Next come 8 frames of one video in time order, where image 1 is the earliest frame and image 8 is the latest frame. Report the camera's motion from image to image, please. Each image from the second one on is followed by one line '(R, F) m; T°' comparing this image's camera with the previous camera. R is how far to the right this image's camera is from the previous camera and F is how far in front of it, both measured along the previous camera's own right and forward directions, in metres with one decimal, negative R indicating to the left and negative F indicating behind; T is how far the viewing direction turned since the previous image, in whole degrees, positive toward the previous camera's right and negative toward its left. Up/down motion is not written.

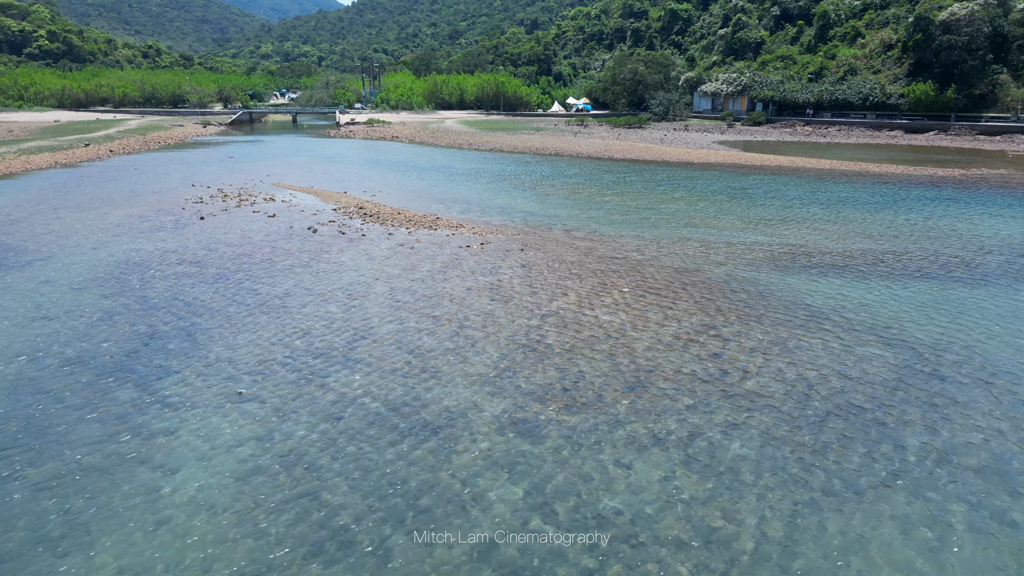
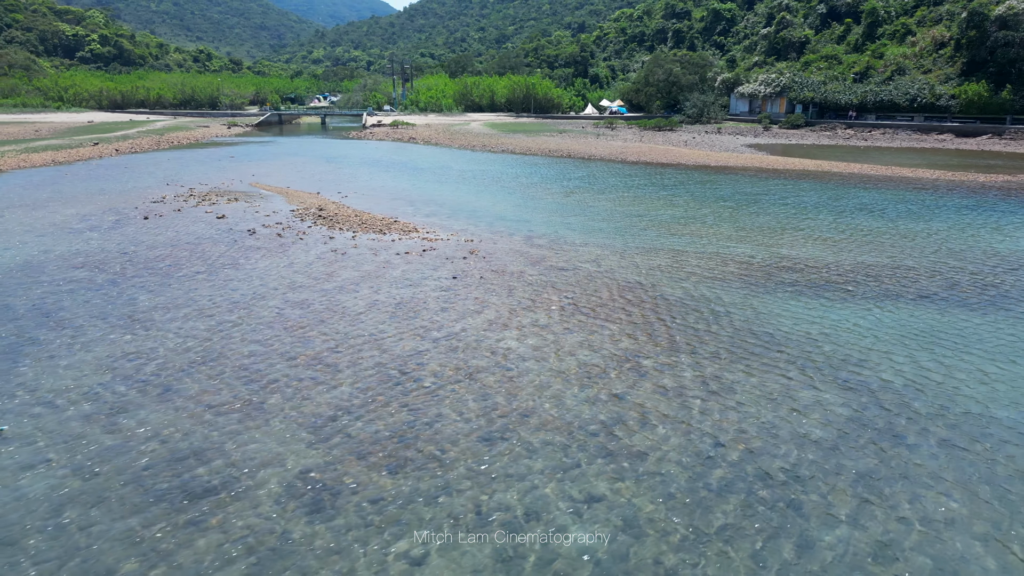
(+2.0, +2.0) m; -4°
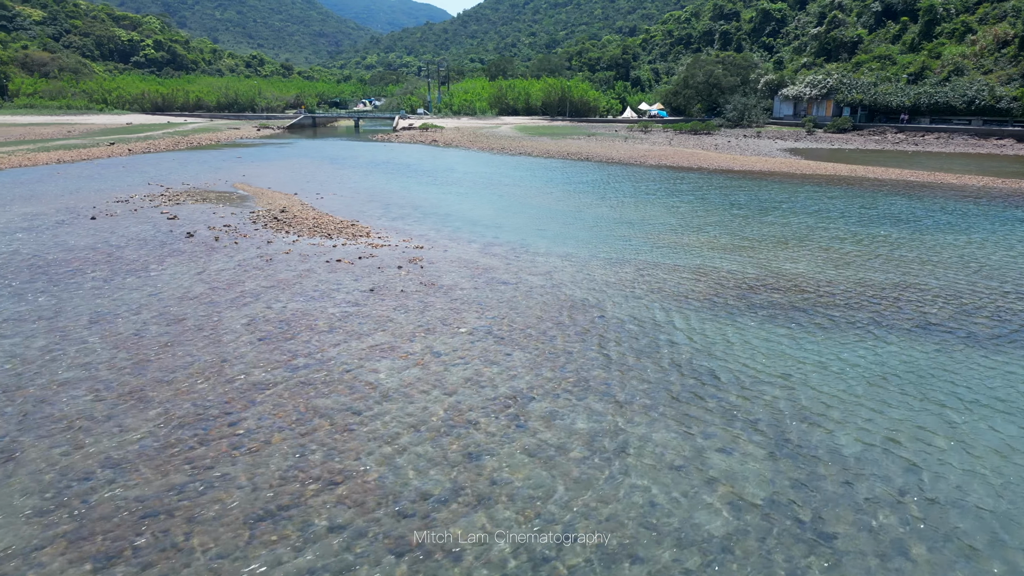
(+1.8, +1.9) m; -4°
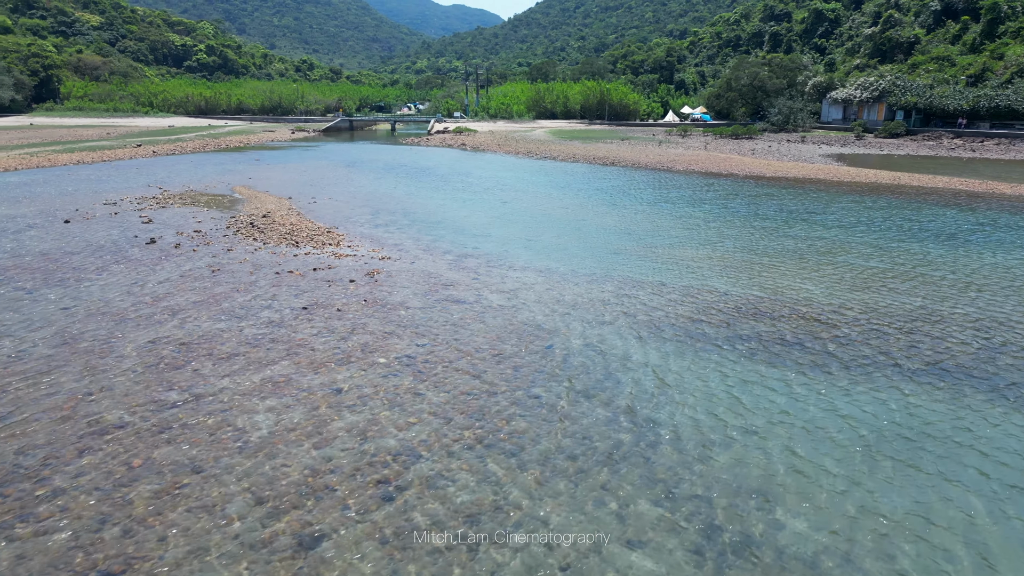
(+1.2, +1.4) m; -4°
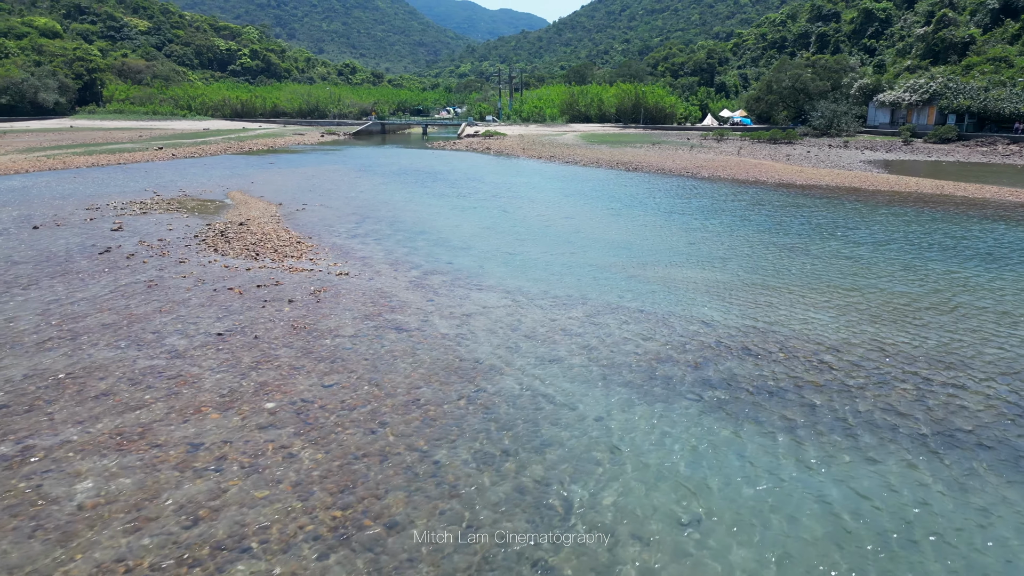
(+1.1, +1.4) m; -3°
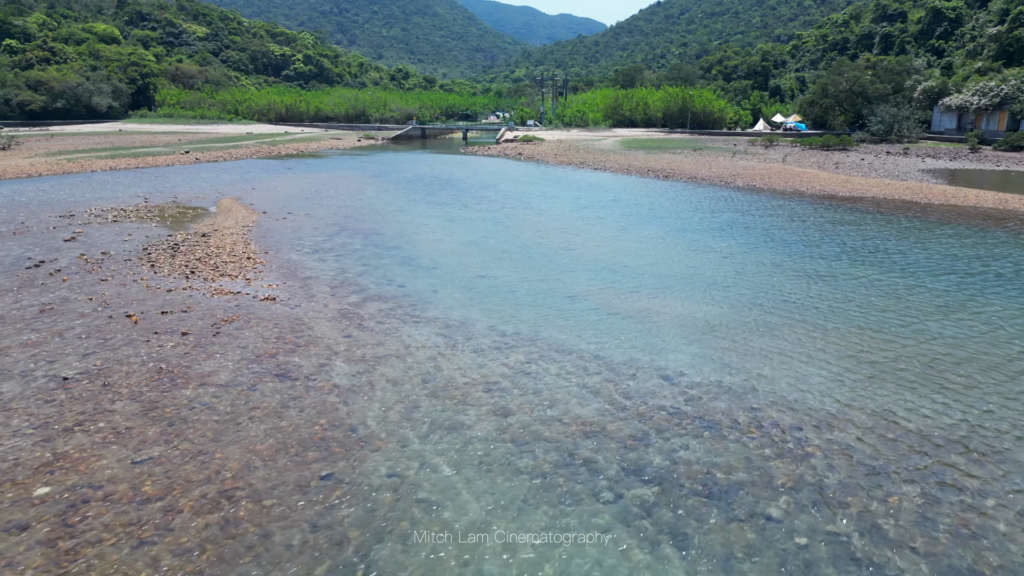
(+1.3, +1.8) m; -4°
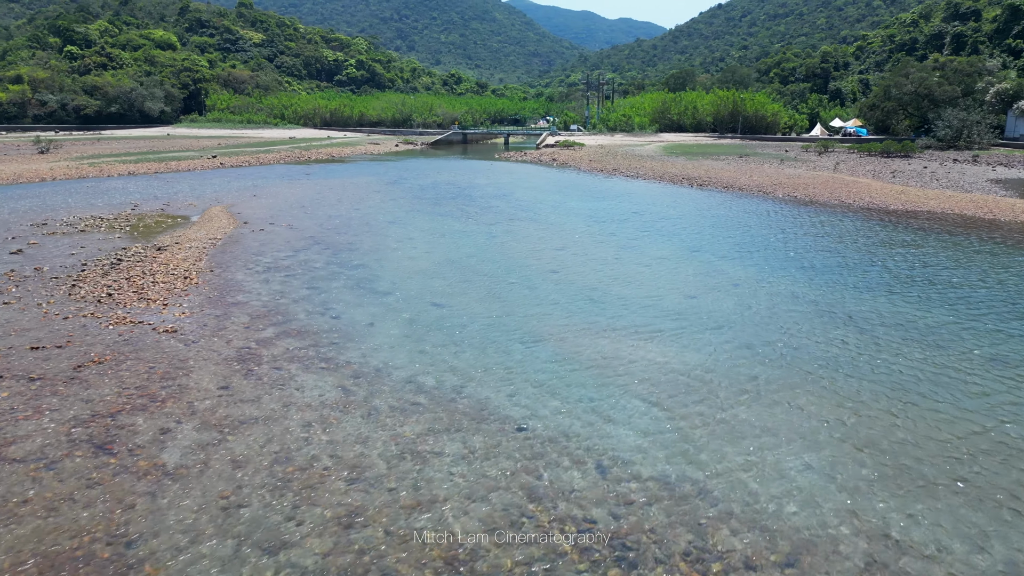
(+1.2, +1.8) m; -4°
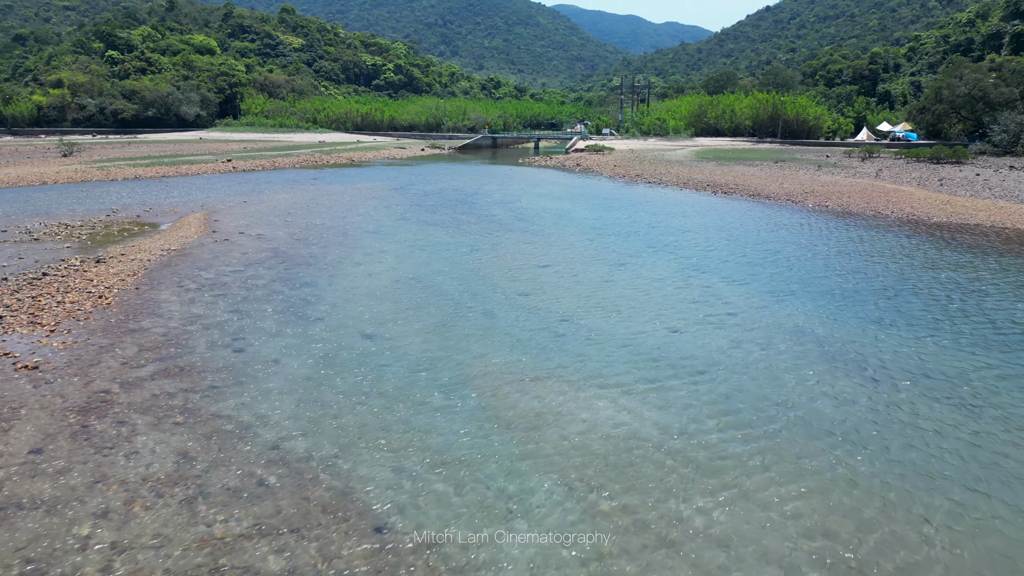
(+1.0, +1.6) m; -3°
